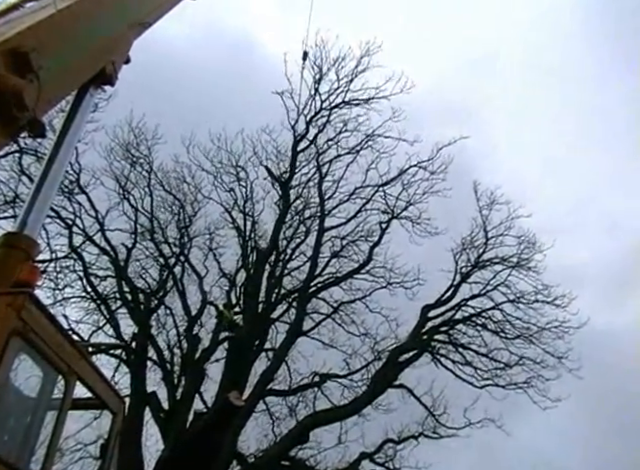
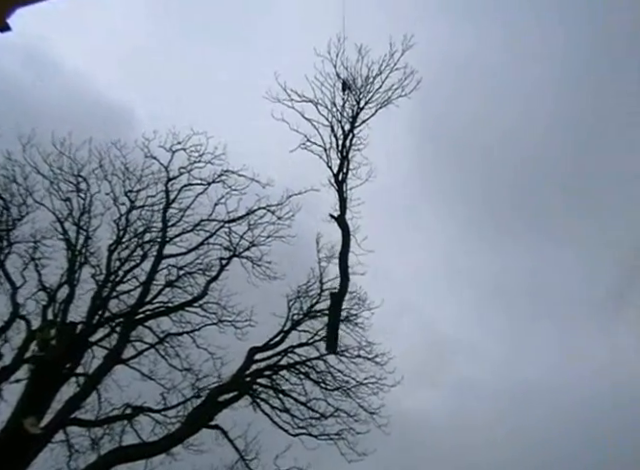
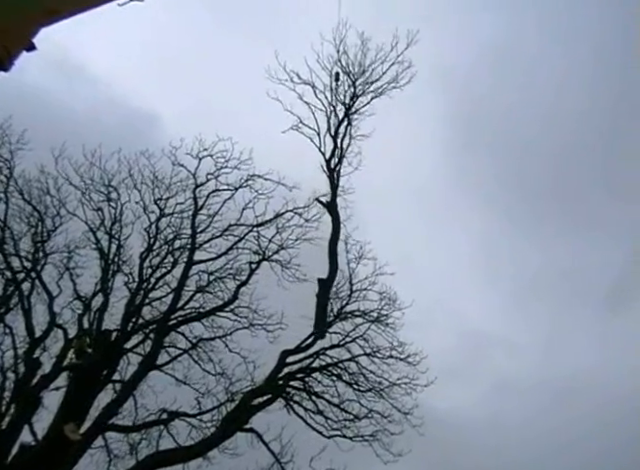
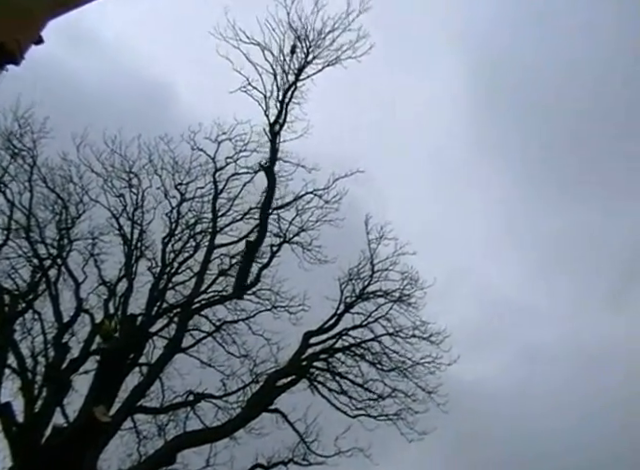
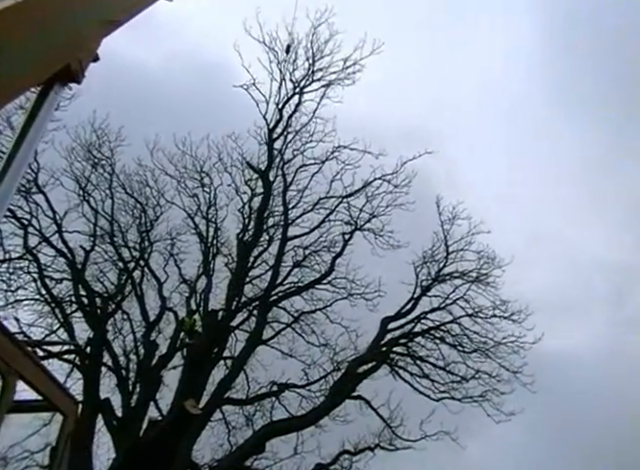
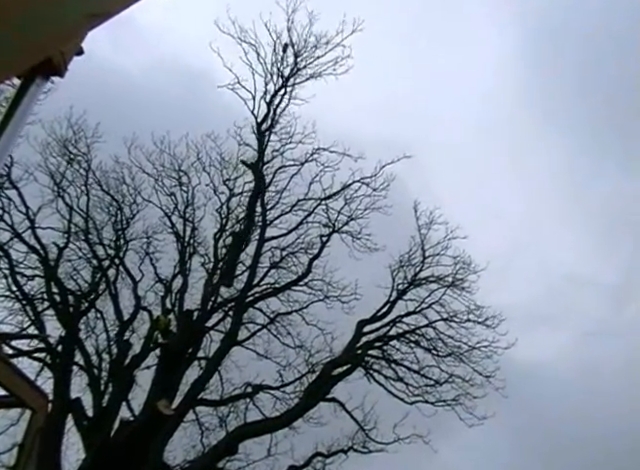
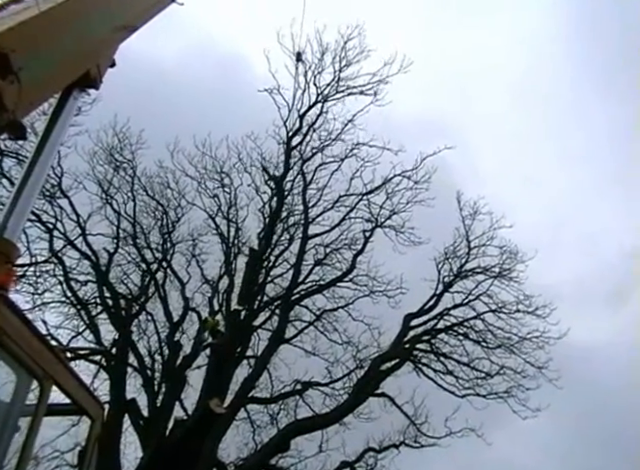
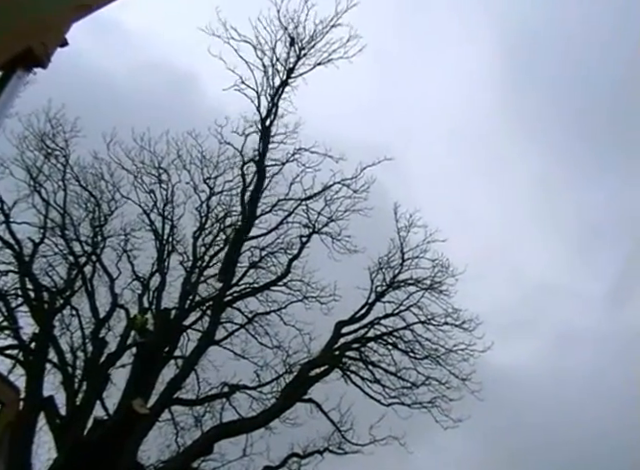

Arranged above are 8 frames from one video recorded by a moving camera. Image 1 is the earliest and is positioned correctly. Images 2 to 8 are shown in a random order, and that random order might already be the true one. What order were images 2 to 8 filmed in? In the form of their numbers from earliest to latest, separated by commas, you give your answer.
7, 5, 6, 8, 4, 3, 2
